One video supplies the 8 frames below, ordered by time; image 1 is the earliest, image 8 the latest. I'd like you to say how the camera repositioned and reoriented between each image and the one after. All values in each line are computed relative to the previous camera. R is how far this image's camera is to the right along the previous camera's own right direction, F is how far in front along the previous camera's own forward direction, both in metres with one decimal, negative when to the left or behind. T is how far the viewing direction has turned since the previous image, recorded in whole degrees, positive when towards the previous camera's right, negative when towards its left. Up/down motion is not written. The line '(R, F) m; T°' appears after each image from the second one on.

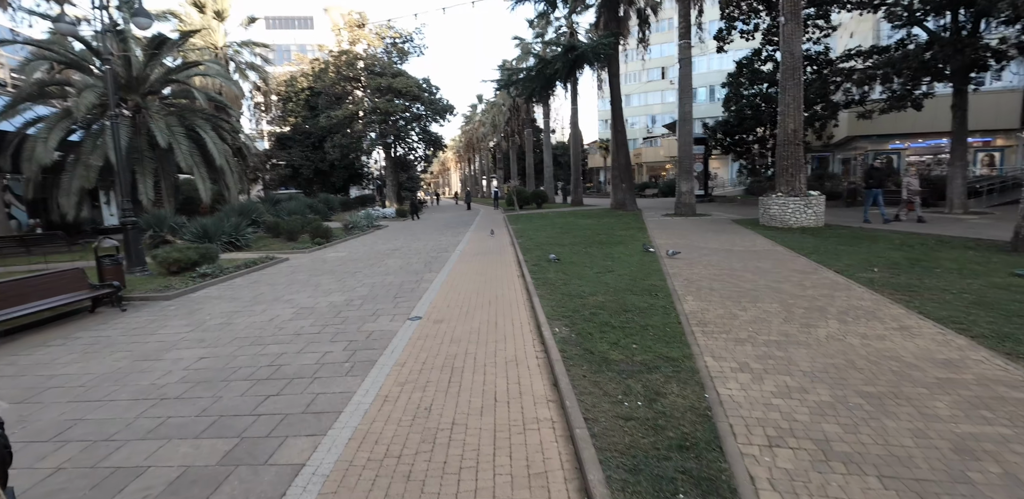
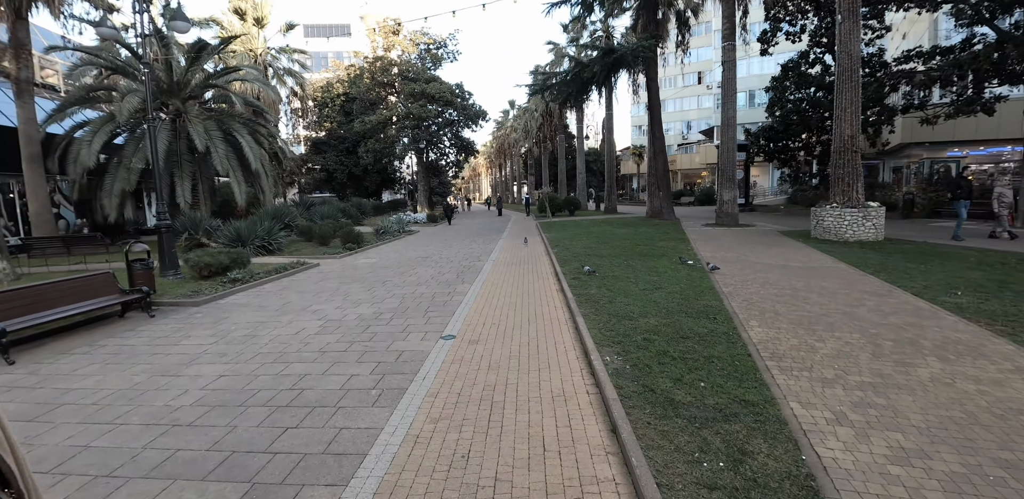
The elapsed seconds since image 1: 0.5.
(-0.2, +0.5) m; -4°
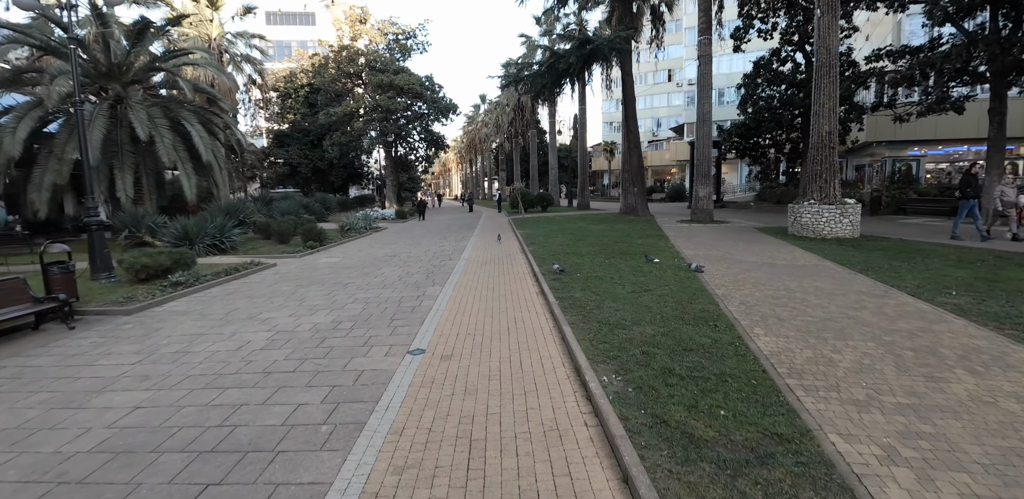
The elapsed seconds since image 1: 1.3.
(-0.1, +0.7) m; +4°
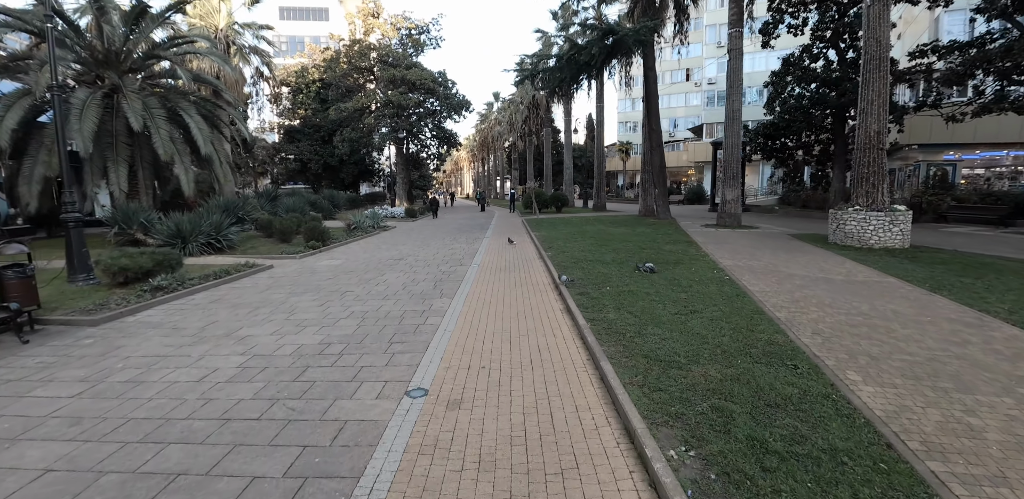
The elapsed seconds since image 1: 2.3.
(-0.2, +1.0) m; -1°
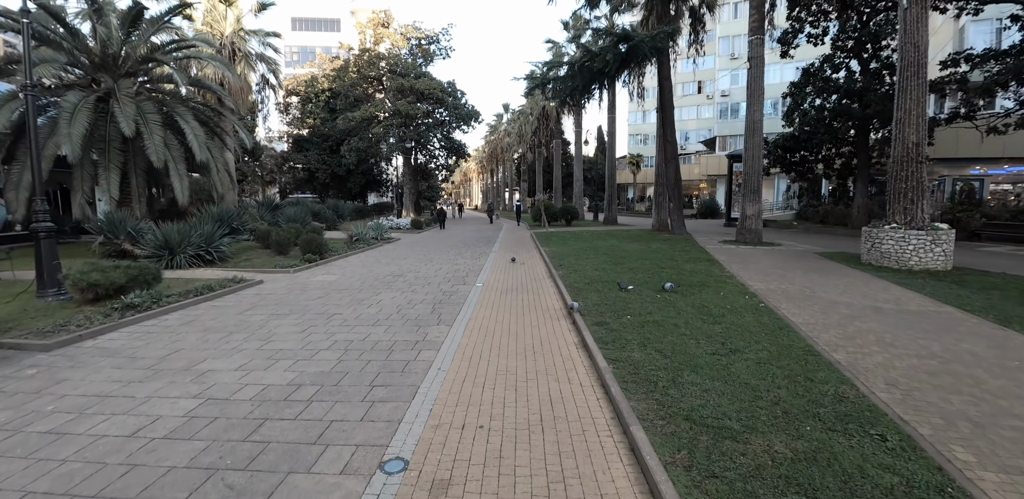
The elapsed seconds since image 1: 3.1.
(0.0, +0.8) m; -1°
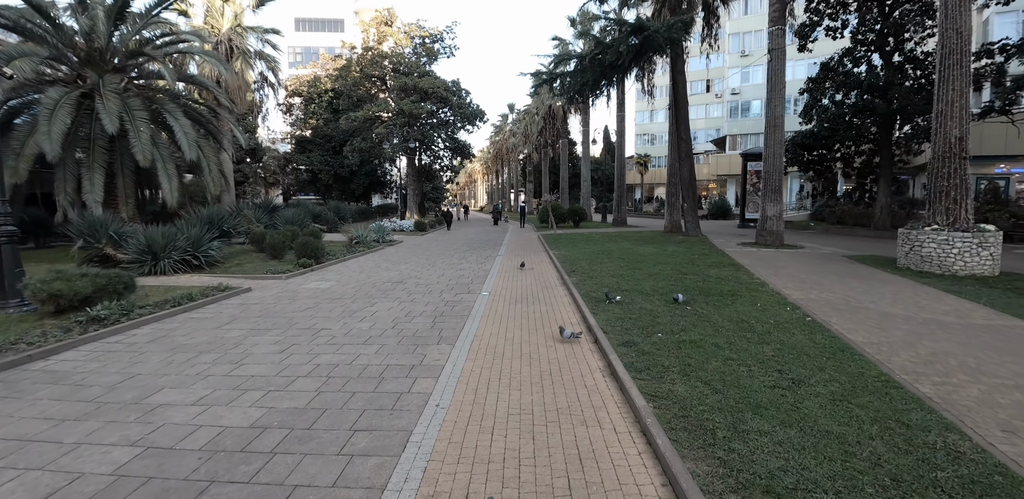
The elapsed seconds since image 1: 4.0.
(-0.1, +0.9) m; -1°
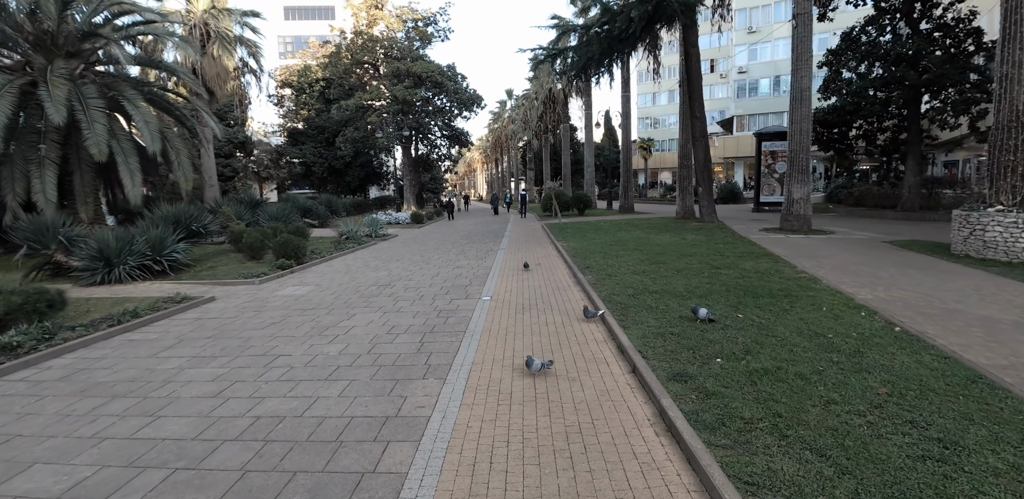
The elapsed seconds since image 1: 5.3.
(-0.1, +1.3) m; 0°
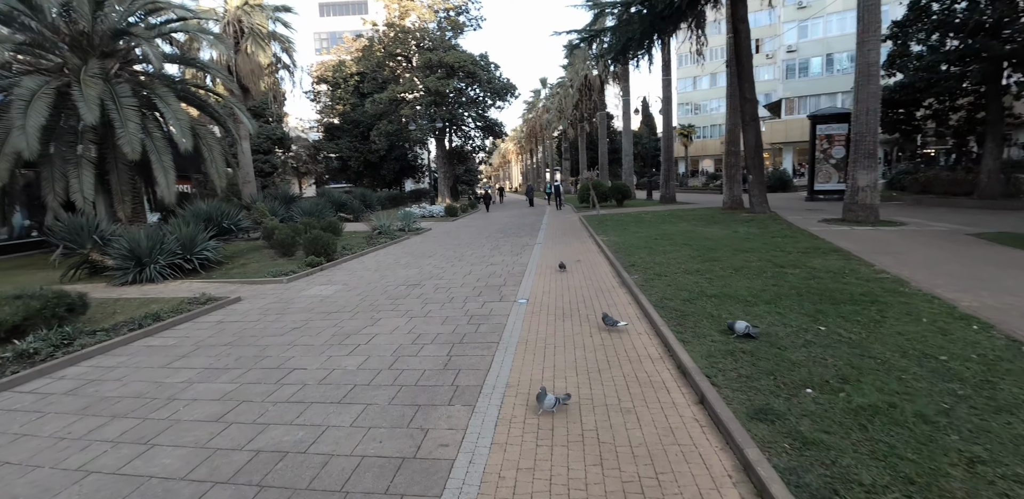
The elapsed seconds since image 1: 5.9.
(0.0, +0.6) m; -4°
